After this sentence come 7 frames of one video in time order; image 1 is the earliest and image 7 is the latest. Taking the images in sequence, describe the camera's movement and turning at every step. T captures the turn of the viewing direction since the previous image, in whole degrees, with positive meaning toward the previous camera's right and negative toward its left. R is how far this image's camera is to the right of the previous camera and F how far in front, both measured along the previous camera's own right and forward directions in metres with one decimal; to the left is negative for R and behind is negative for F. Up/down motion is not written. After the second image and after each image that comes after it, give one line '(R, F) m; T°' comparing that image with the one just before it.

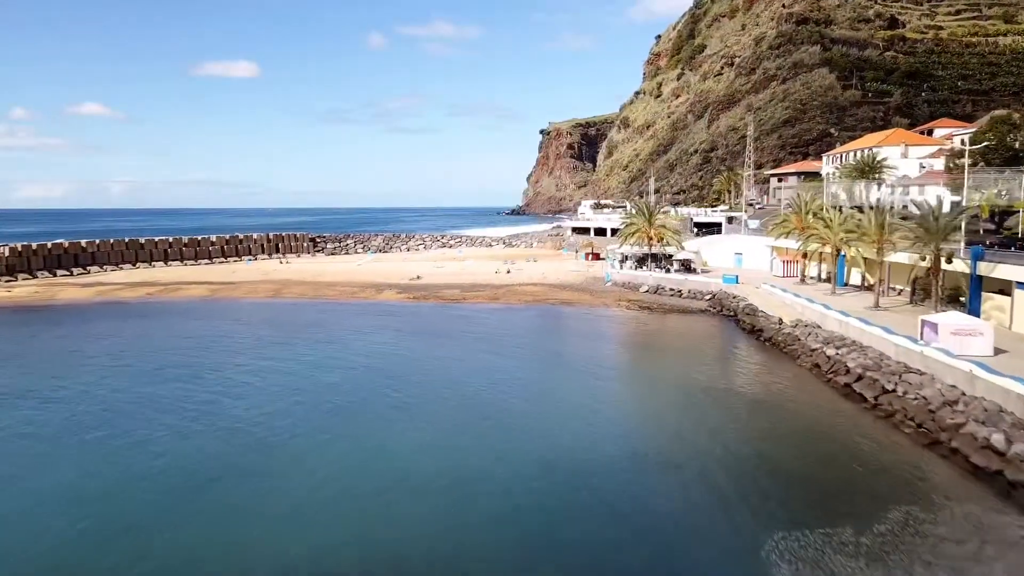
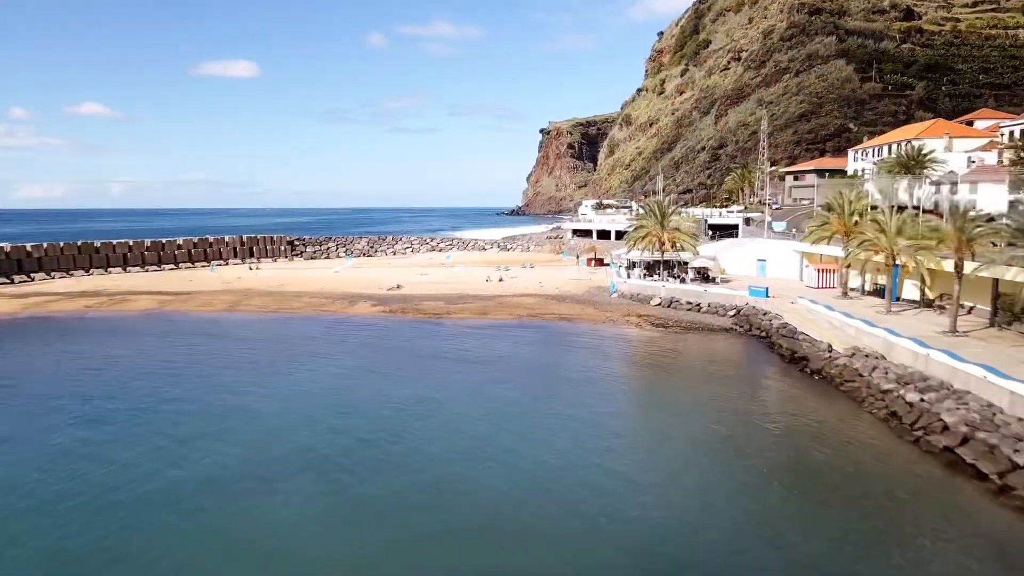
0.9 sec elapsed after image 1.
(+0.4, +5.7) m; 0°
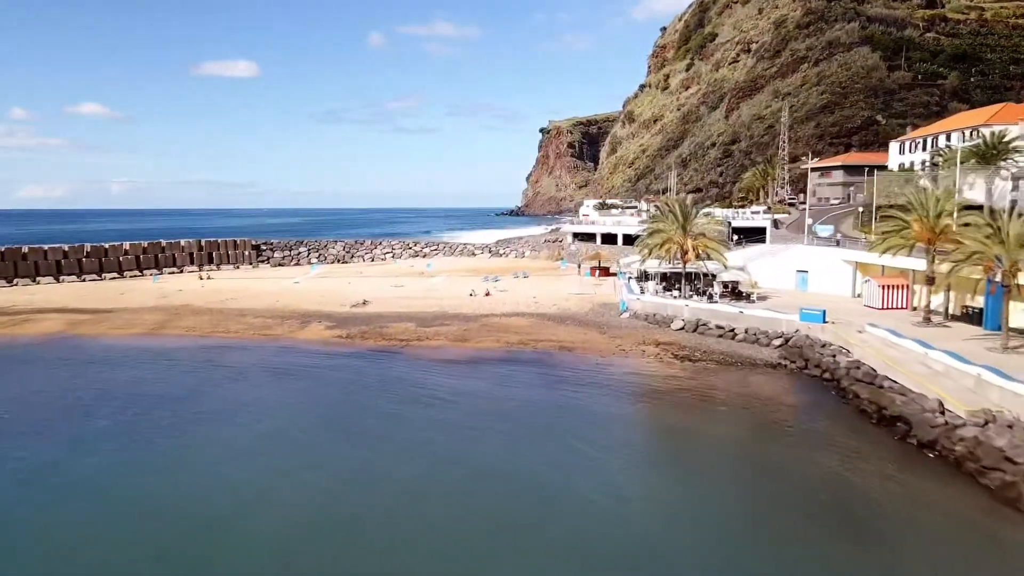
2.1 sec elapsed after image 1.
(+0.5, +7.2) m; 0°
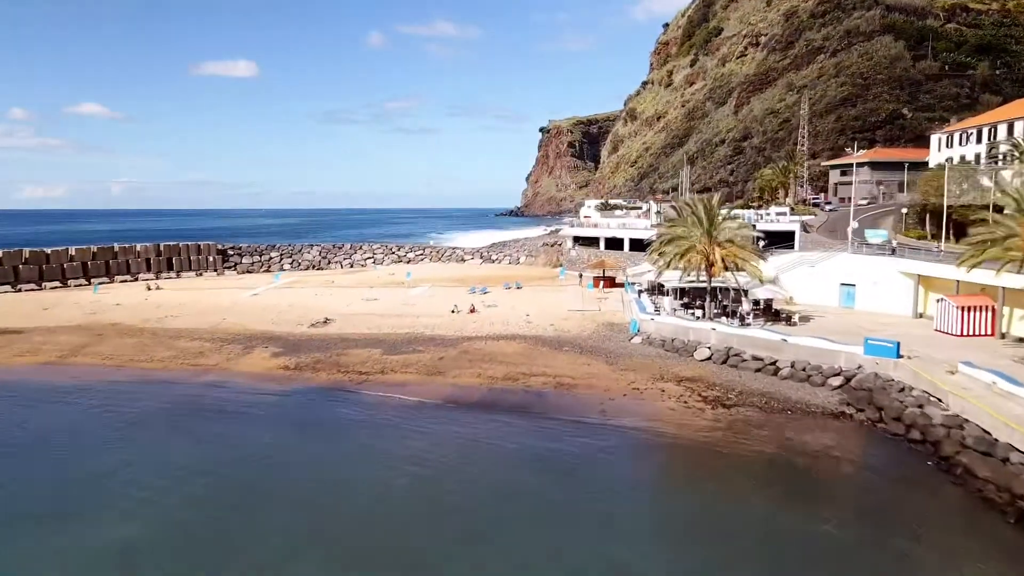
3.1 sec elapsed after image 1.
(+0.4, +5.7) m; 0°
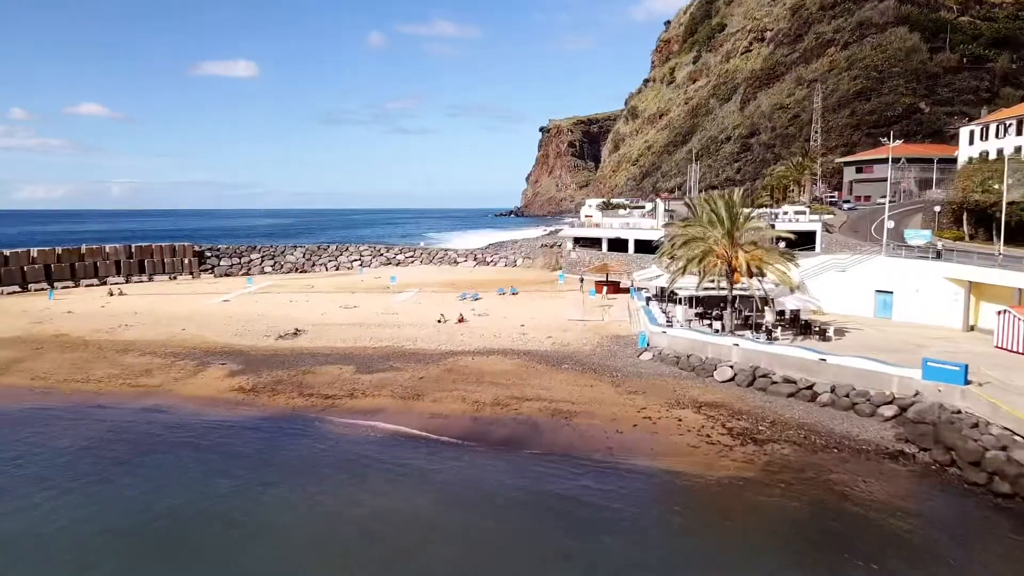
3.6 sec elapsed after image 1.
(+0.2, +3.3) m; 0°
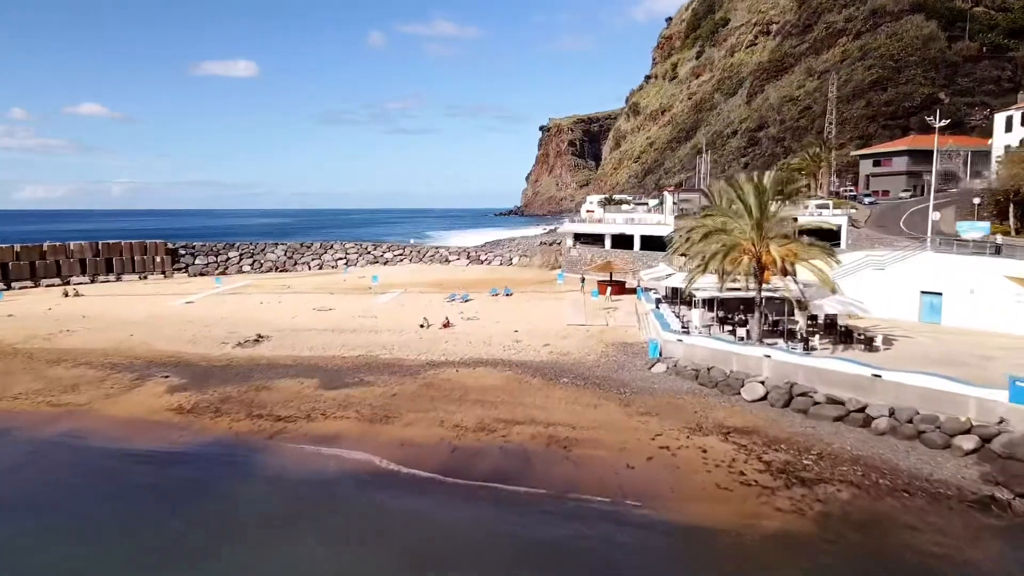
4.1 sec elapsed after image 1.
(+0.2, +3.3) m; 0°
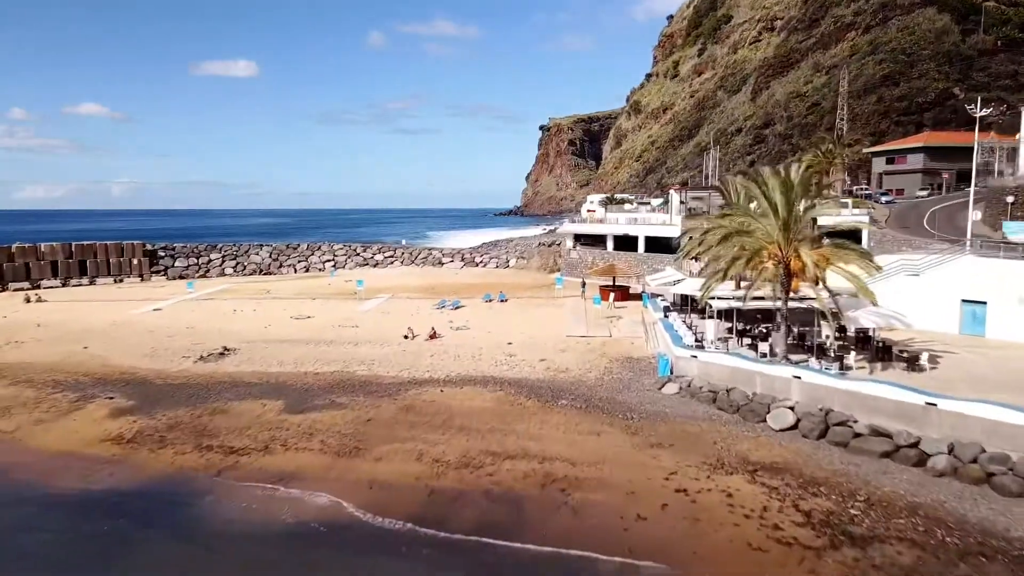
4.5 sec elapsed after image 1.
(+0.2, +2.3) m; 0°
